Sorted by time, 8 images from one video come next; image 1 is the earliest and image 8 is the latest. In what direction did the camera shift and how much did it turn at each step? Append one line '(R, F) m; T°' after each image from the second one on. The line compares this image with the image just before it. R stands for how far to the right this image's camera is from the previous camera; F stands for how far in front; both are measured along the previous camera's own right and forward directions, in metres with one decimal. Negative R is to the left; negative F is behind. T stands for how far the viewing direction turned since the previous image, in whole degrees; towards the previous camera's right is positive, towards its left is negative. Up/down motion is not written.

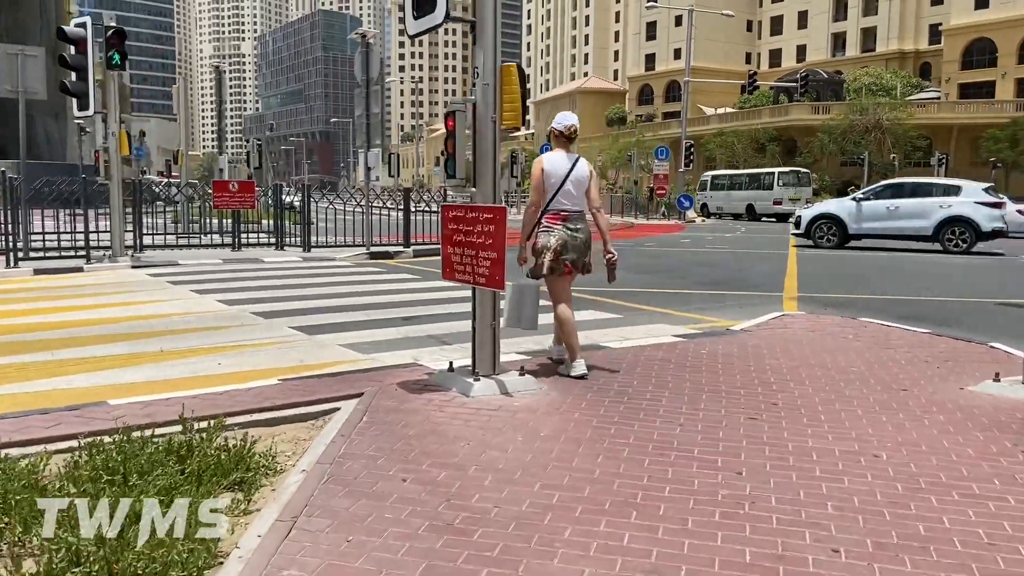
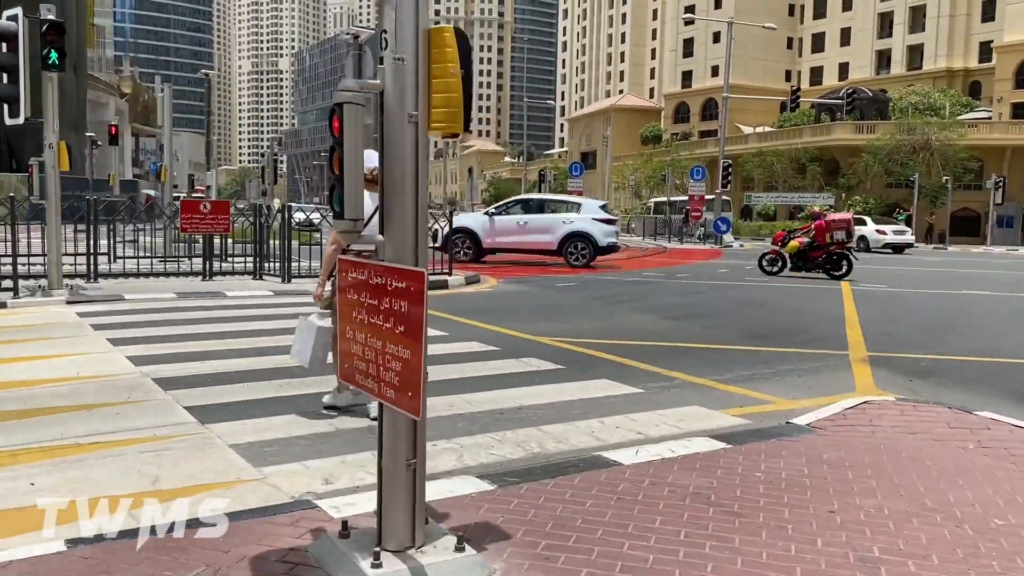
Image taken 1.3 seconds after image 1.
(+0.4, +2.2) m; -2°
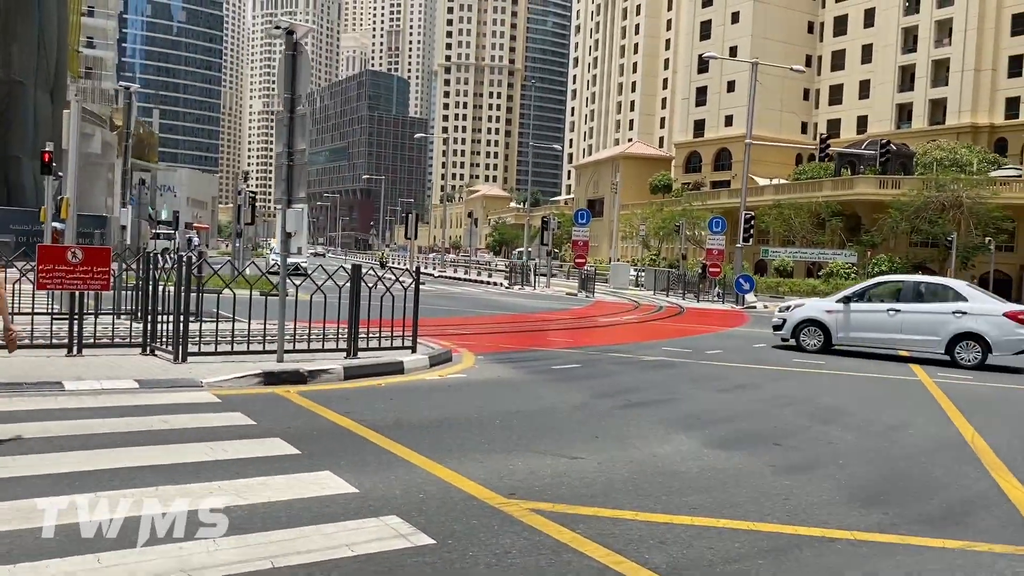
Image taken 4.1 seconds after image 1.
(+0.3, +3.9) m; 0°
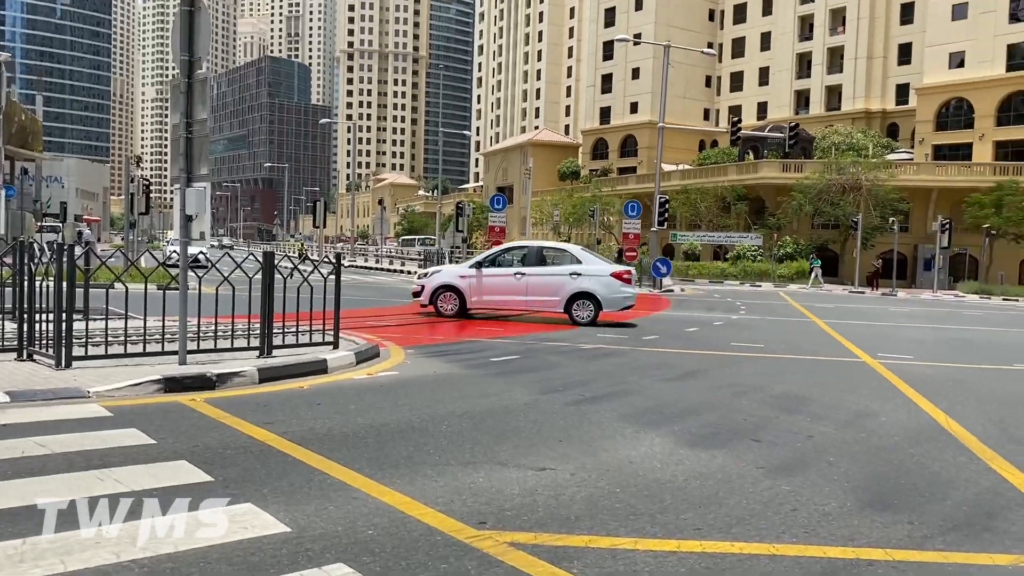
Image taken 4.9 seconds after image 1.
(-0.3, +1.0) m; +6°
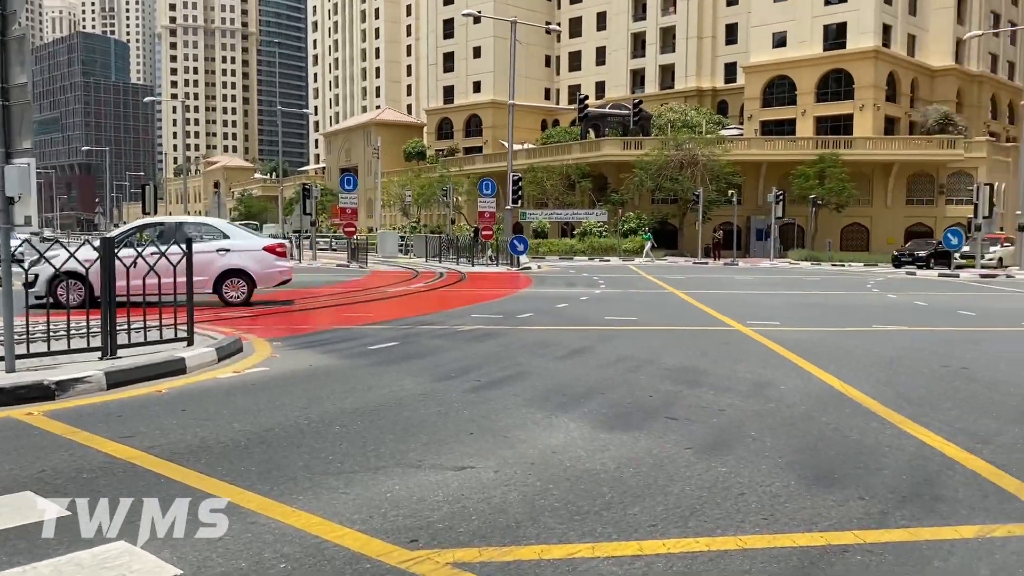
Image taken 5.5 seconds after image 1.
(-0.4, +0.7) m; +10°
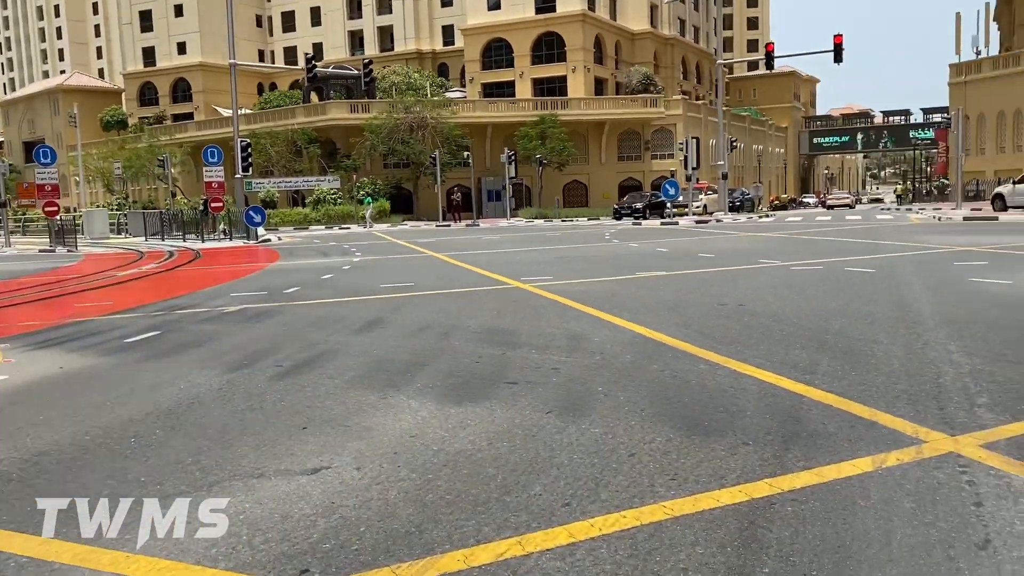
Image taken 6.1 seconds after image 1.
(-0.6, +0.7) m; +17°
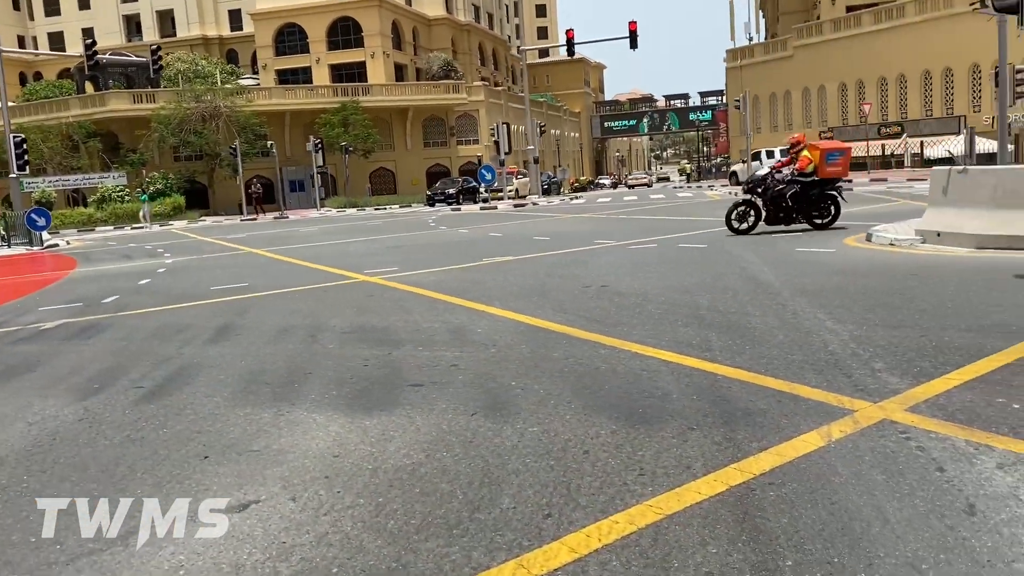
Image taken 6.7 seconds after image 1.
(-0.6, +0.4) m; +12°
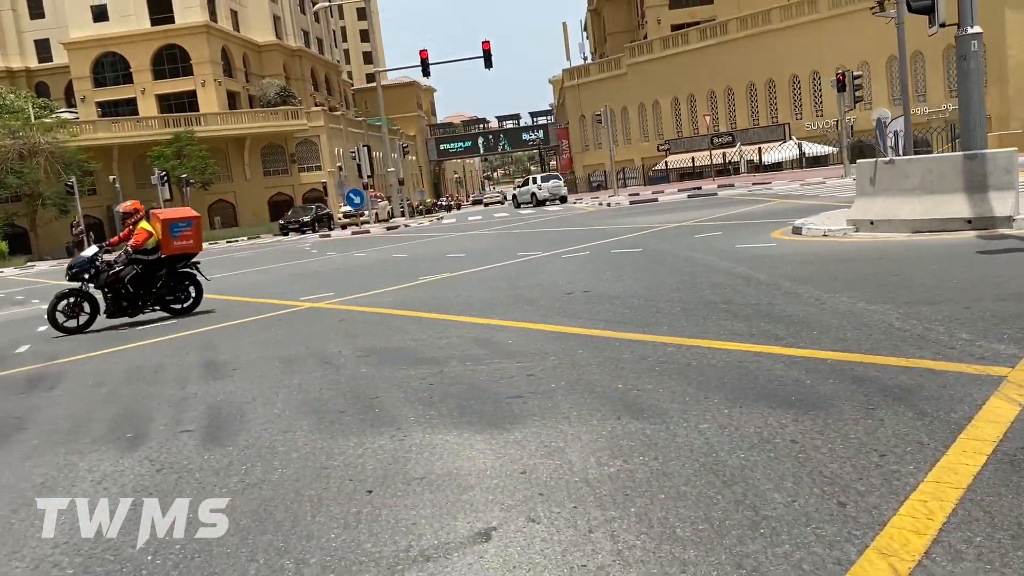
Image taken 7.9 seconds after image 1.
(-1.7, +0.4) m; +10°
